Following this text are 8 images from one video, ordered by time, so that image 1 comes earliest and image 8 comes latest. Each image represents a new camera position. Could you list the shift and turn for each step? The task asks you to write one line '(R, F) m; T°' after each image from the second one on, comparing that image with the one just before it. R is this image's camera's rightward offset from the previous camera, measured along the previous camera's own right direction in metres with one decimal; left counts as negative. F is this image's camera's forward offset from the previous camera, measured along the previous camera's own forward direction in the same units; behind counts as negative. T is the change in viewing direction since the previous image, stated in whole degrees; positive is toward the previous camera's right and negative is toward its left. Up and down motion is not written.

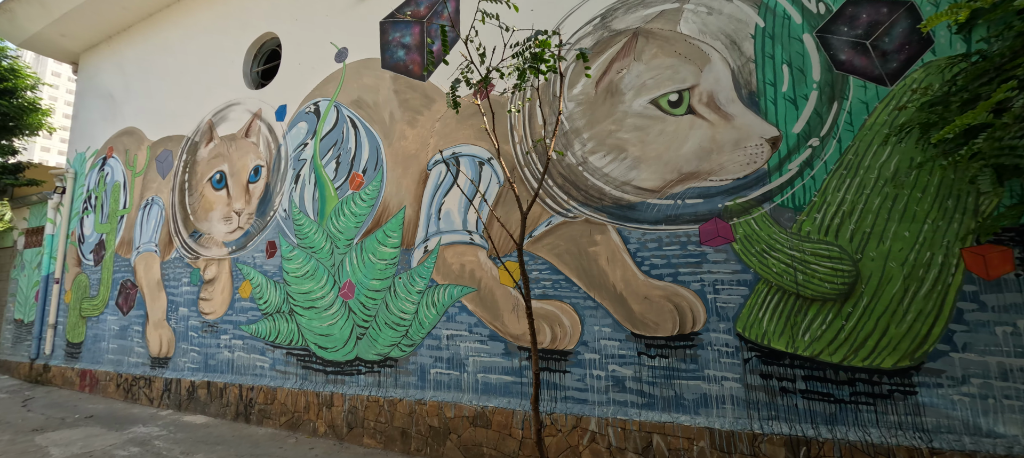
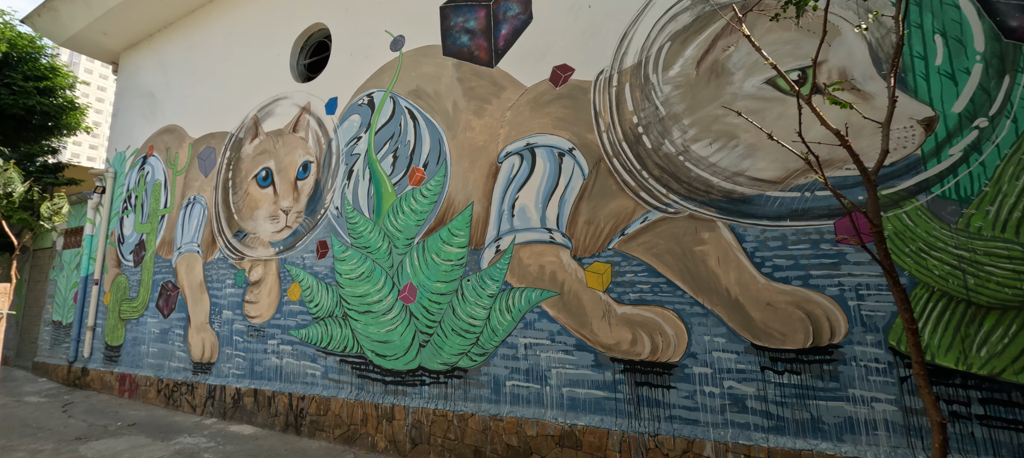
(-0.7, +0.4) m; -2°
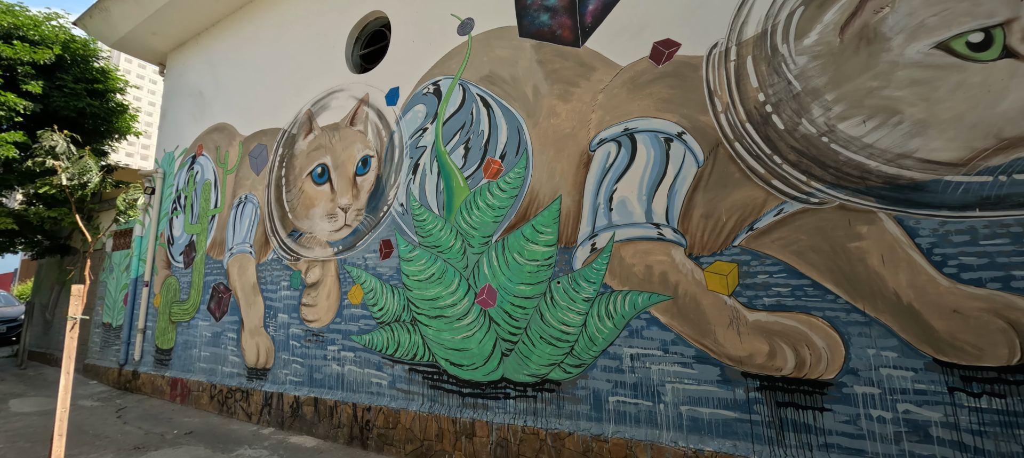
(-0.7, +0.4) m; -3°
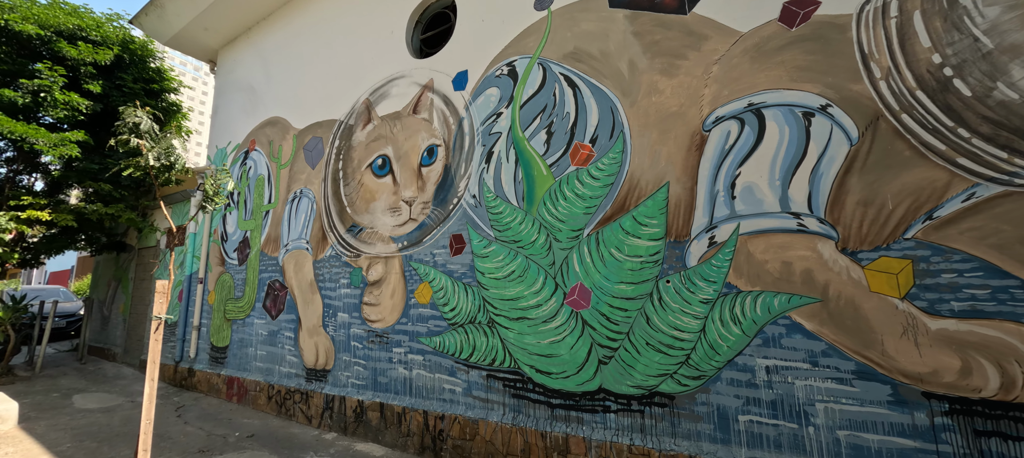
(-0.6, +0.4) m; -3°
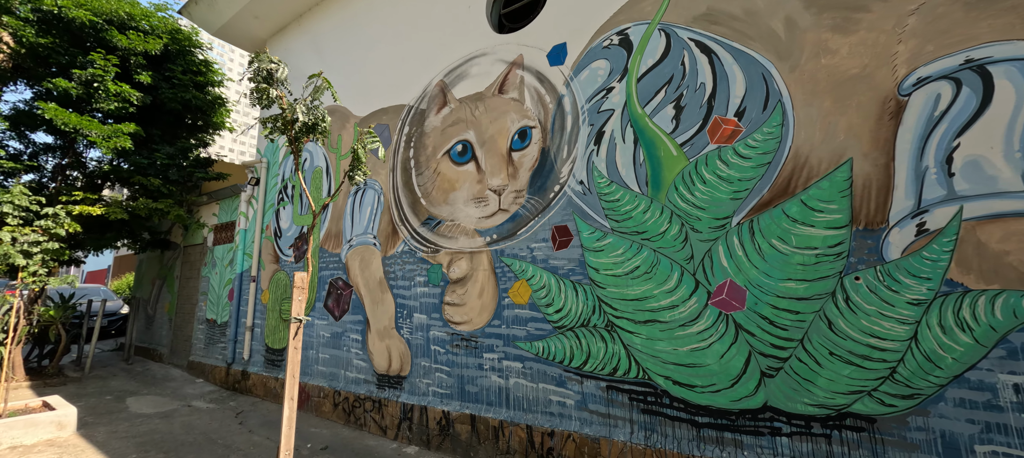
(-0.9, +0.5) m; -2°
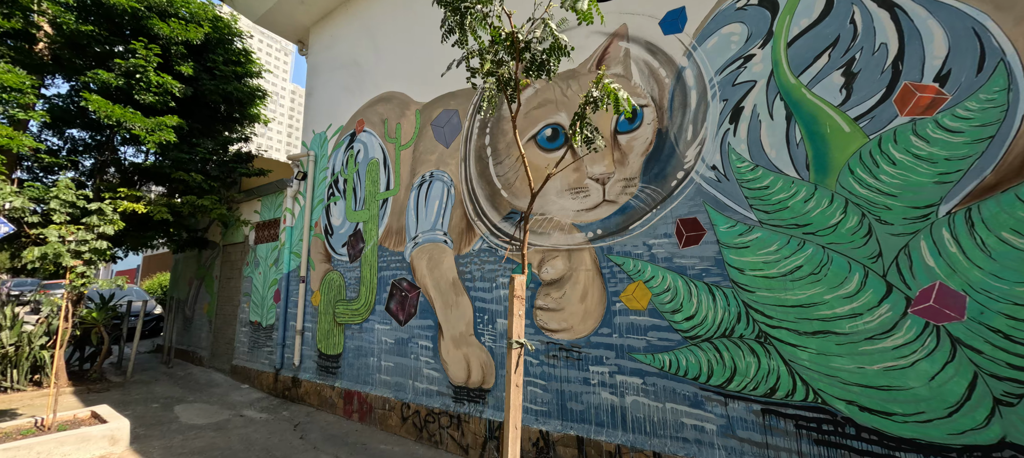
(-0.9, +0.5) m; -2°
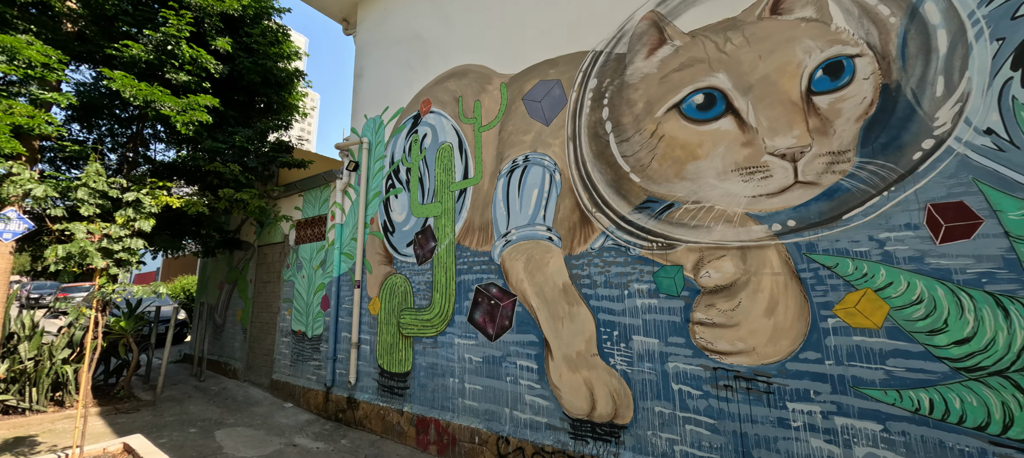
(-1.1, +0.9) m; -1°
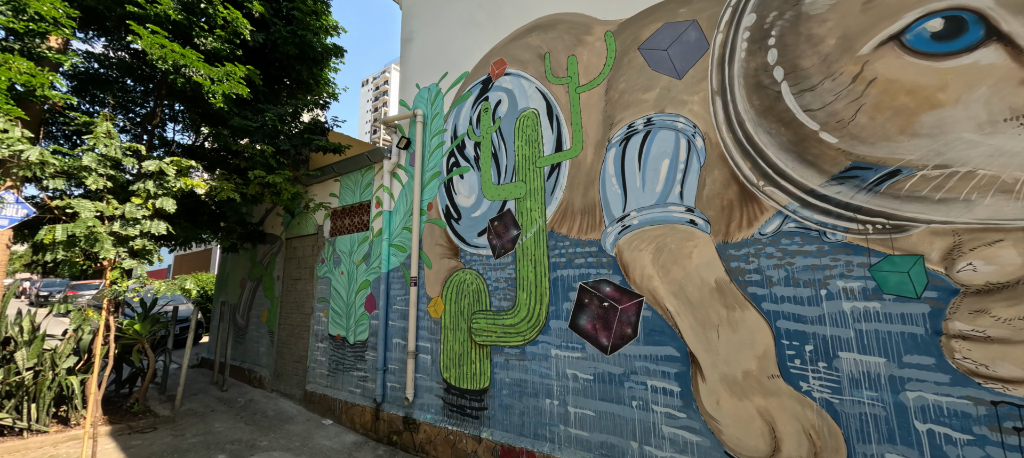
(-1.0, +0.9) m; -1°
